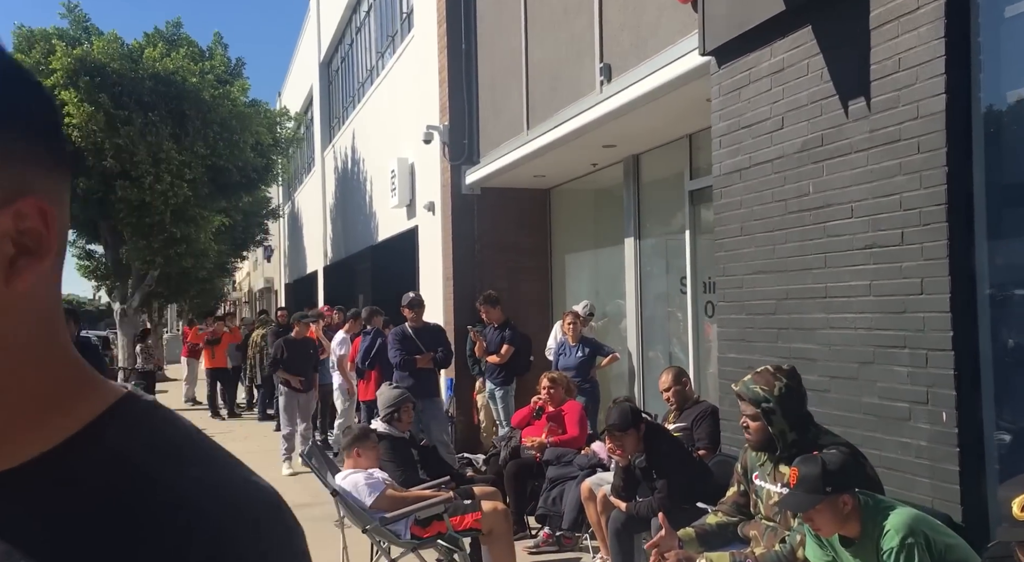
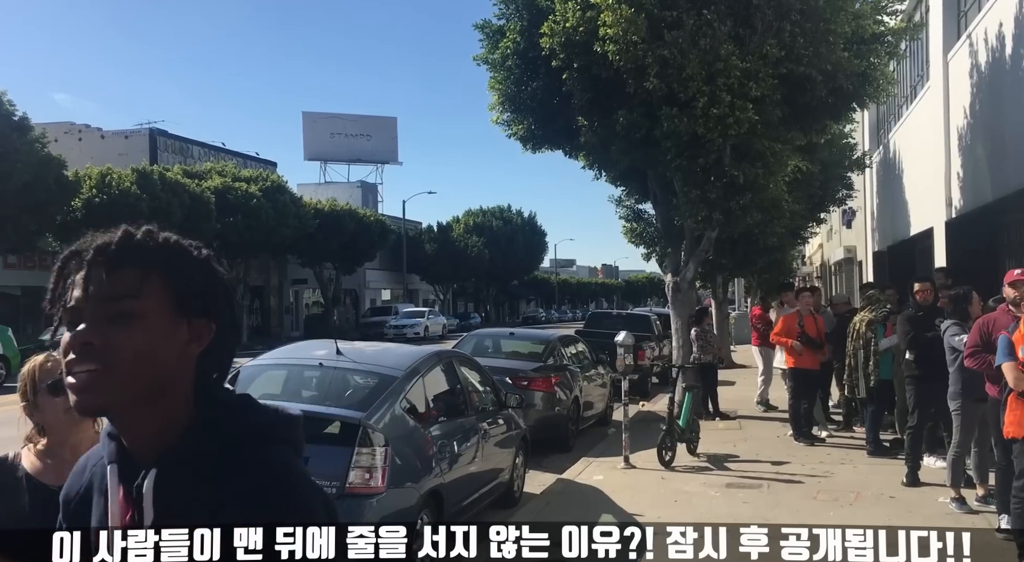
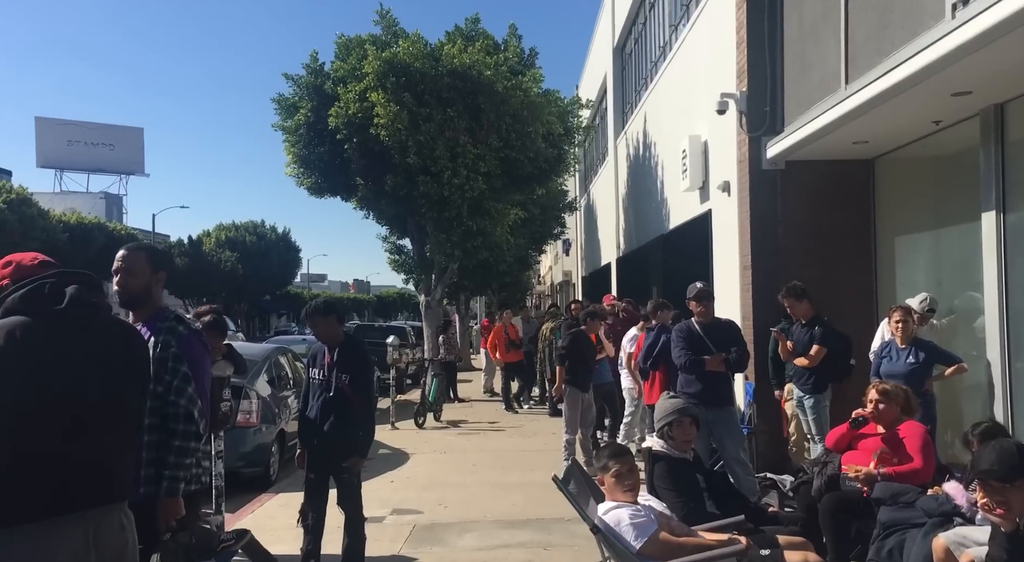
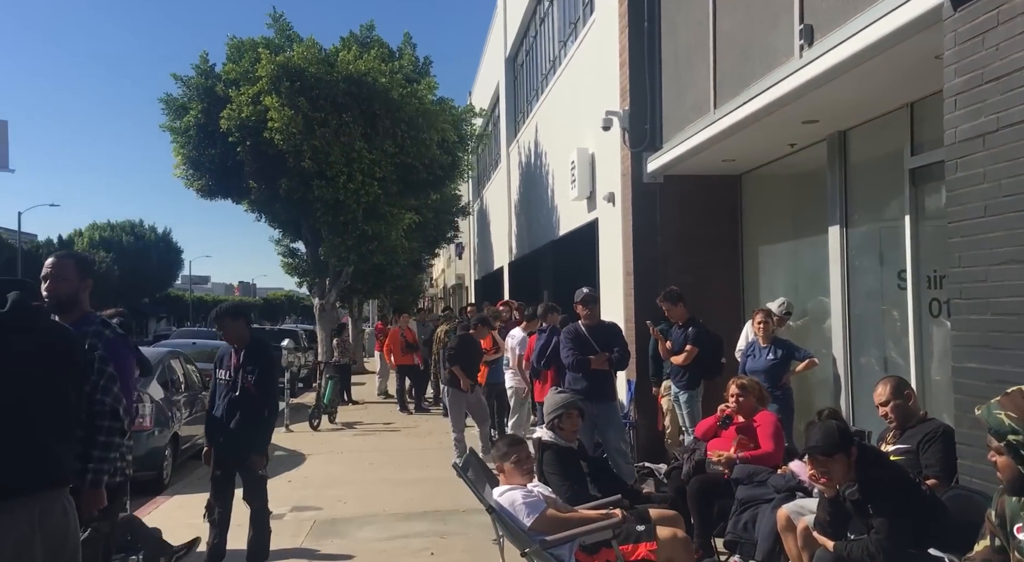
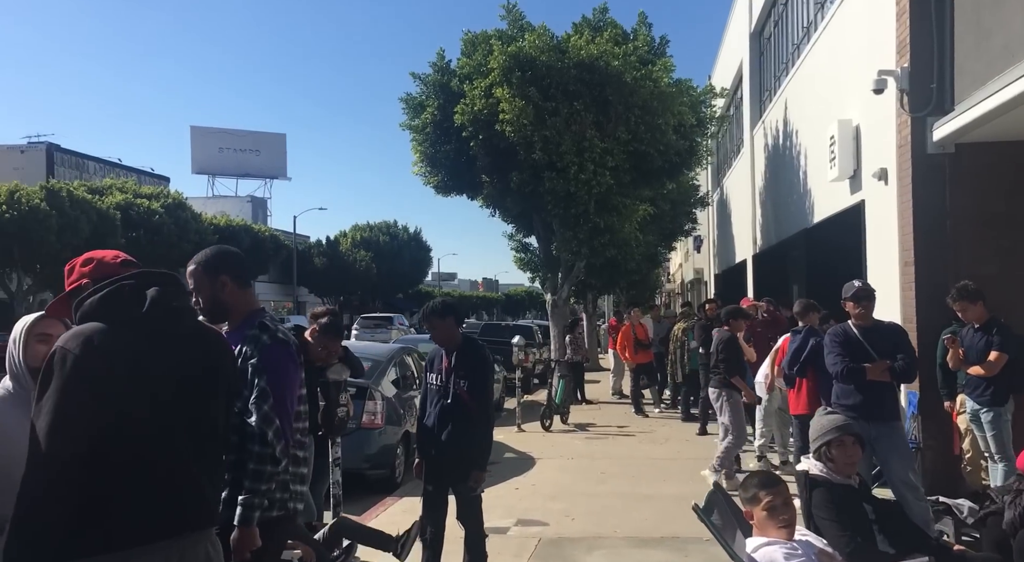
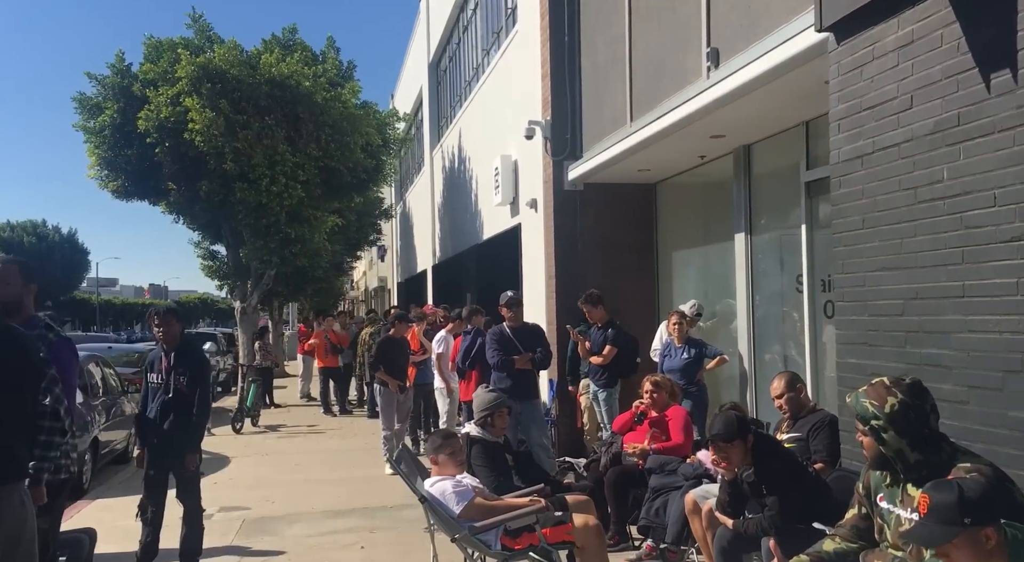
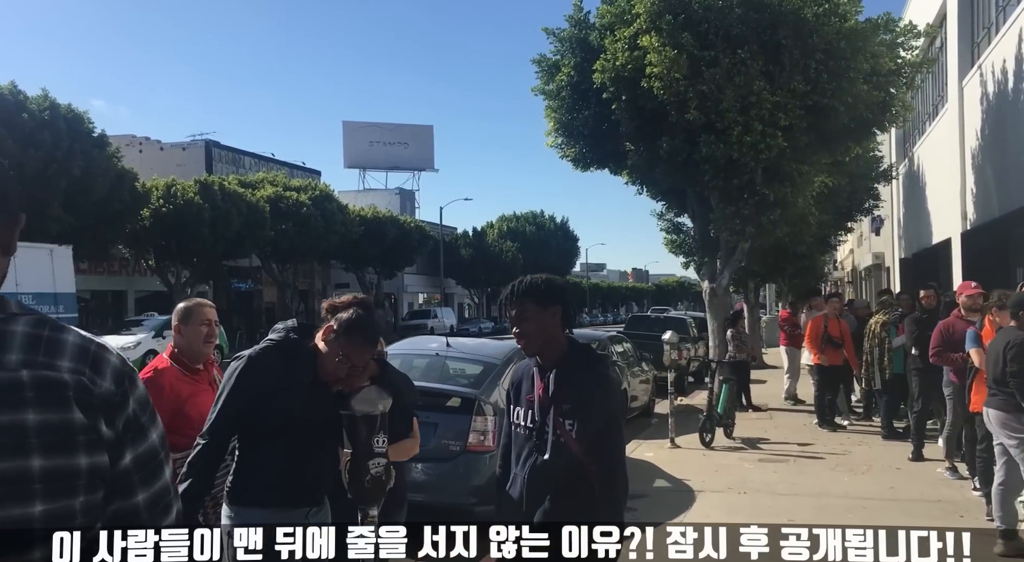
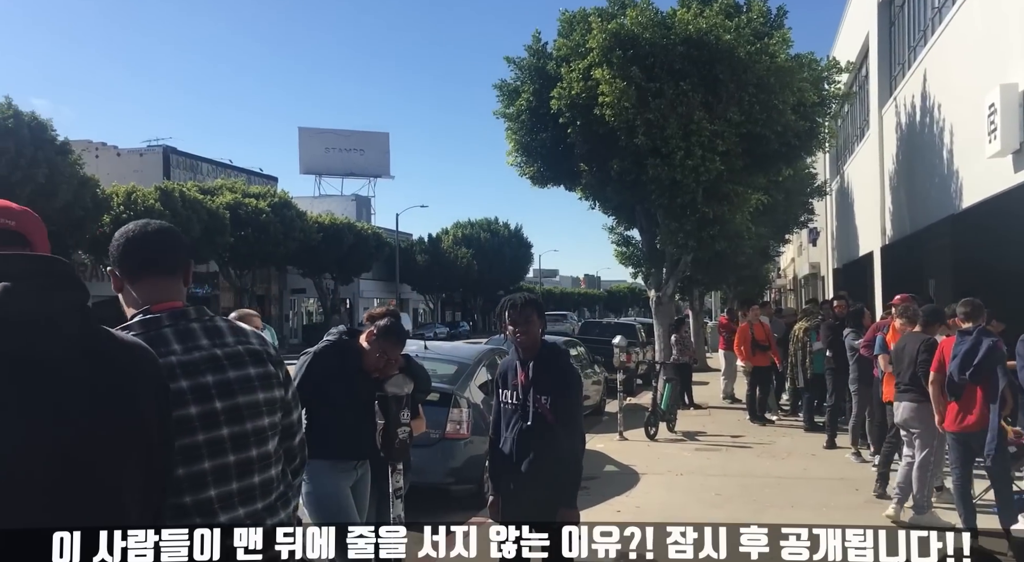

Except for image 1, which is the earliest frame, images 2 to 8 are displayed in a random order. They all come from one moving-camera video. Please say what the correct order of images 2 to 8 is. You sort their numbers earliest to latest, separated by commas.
6, 4, 3, 5, 8, 7, 2
